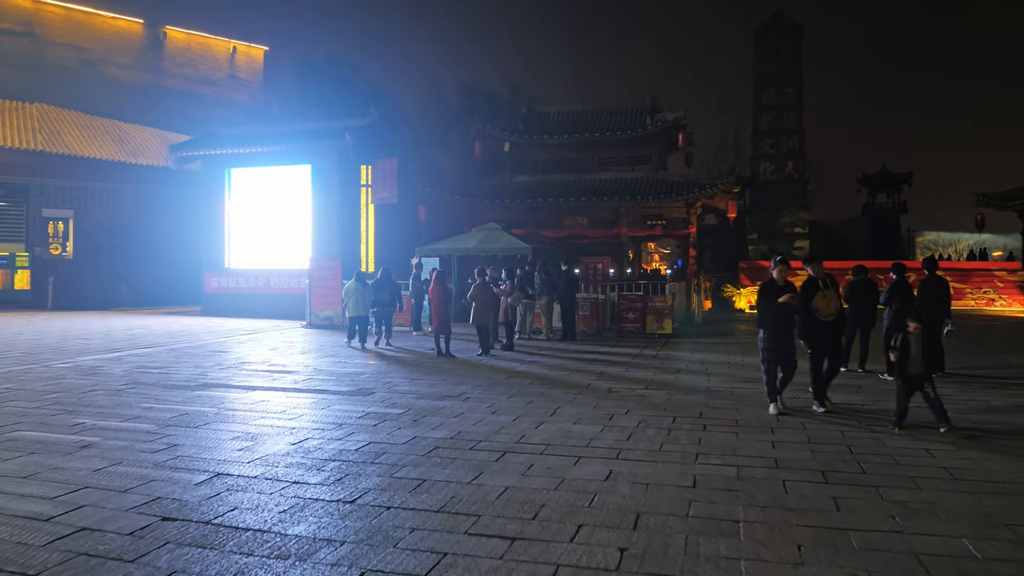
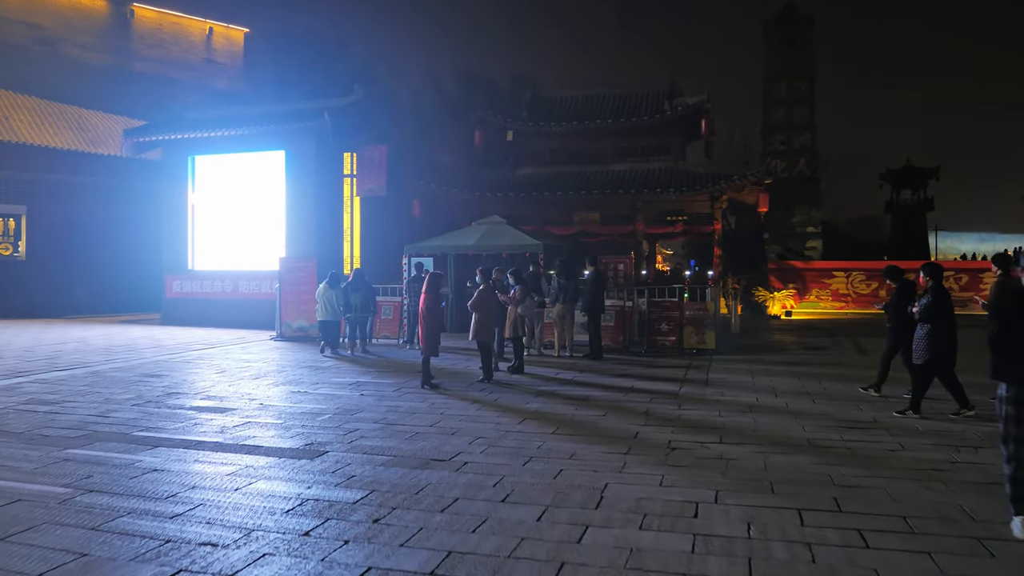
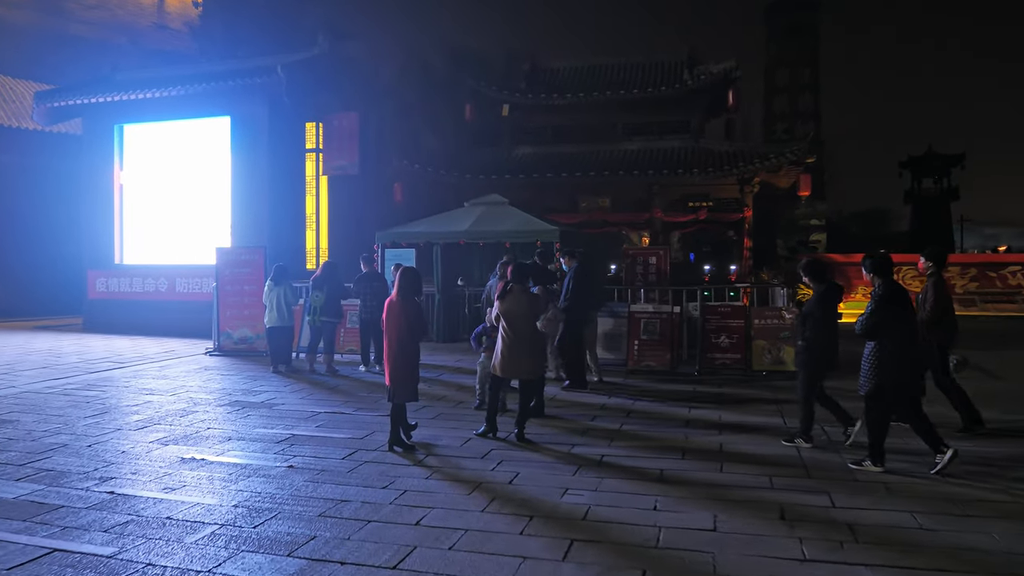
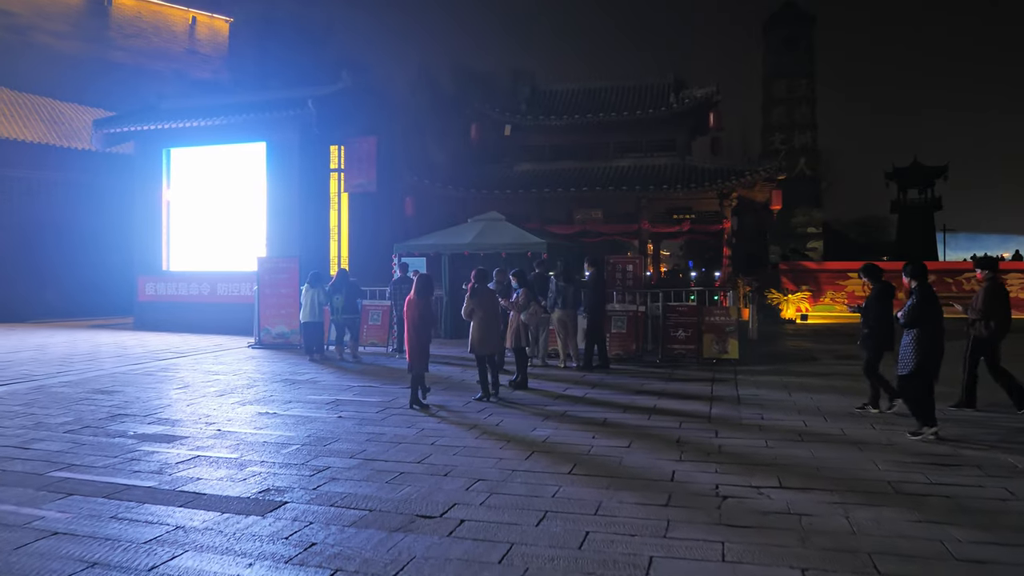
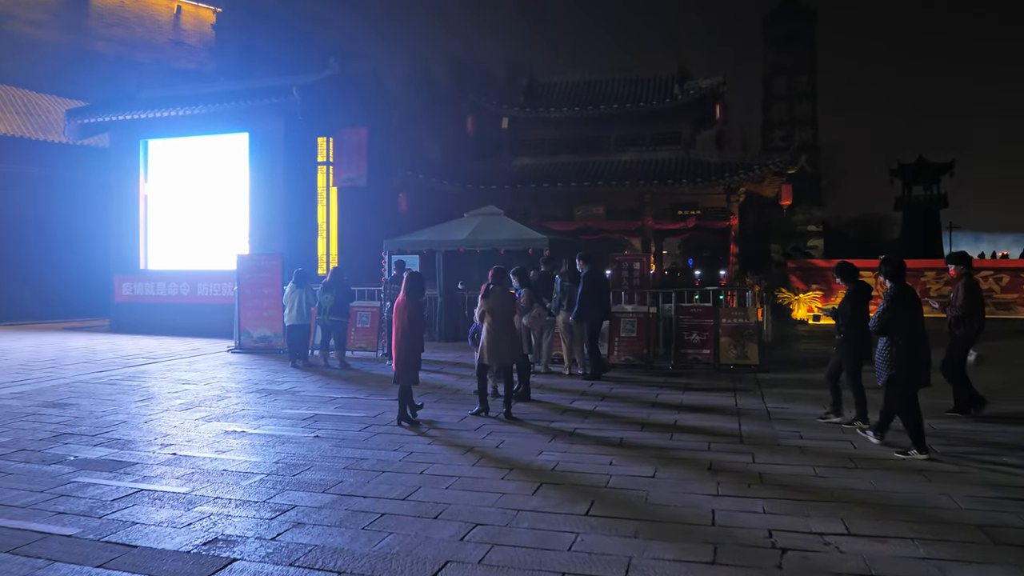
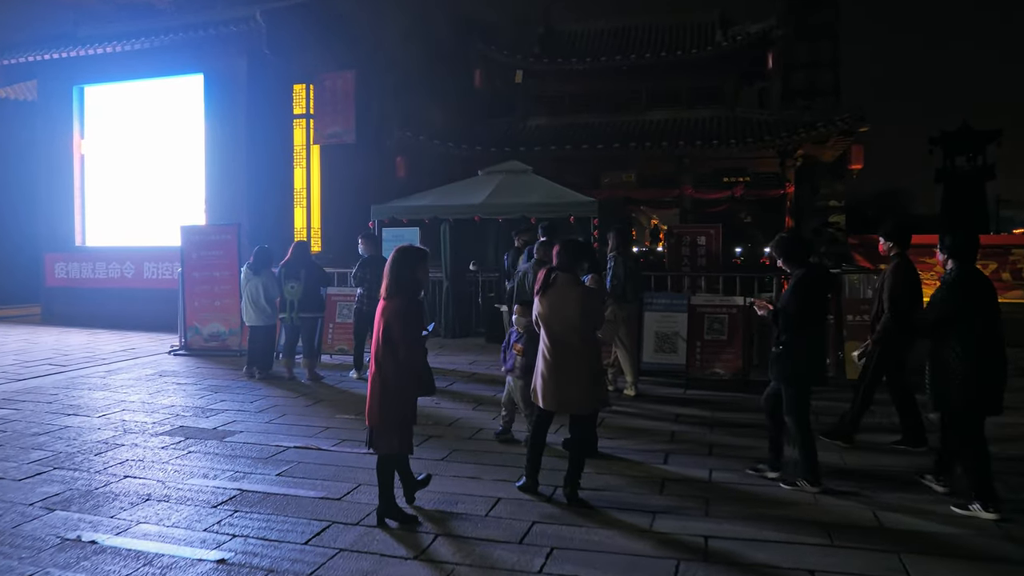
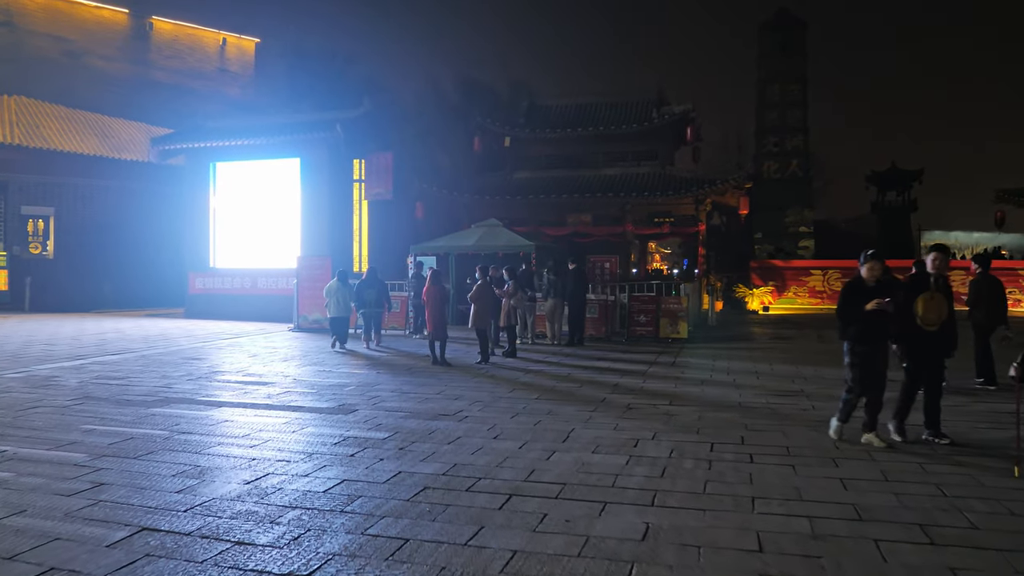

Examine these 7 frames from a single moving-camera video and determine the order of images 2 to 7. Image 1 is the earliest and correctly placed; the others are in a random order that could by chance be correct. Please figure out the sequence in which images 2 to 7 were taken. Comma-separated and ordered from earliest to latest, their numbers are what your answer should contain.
7, 2, 4, 5, 3, 6
